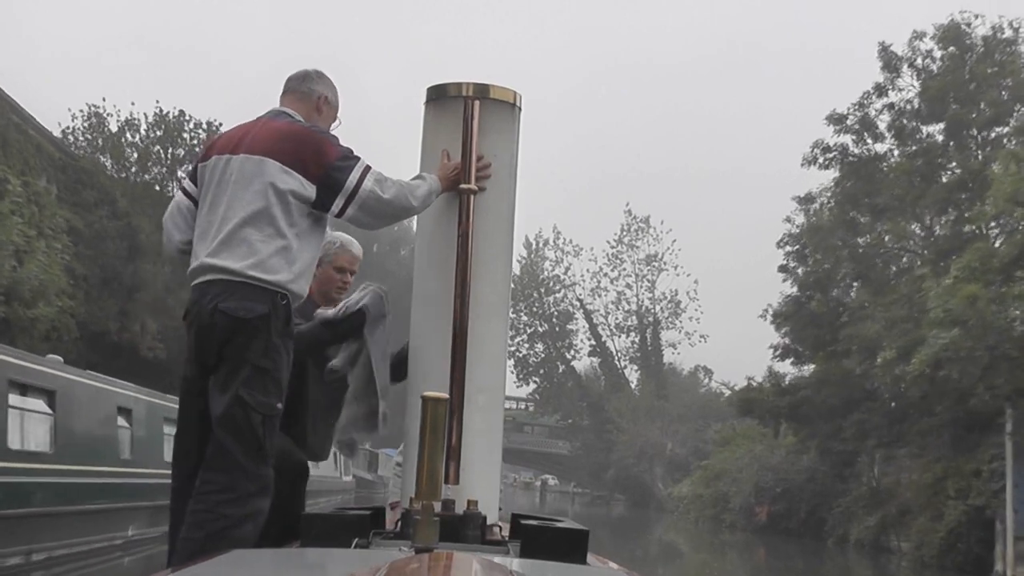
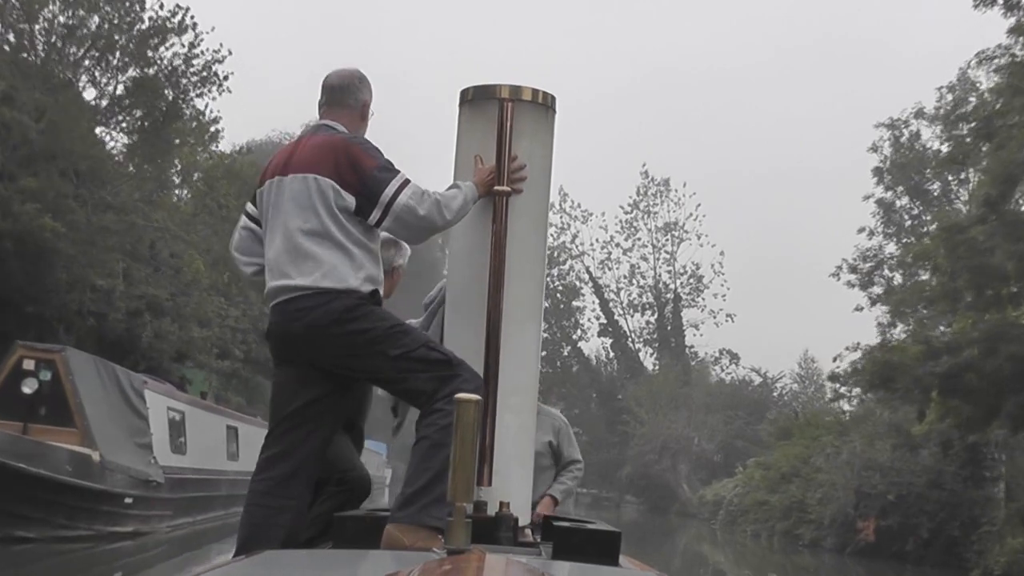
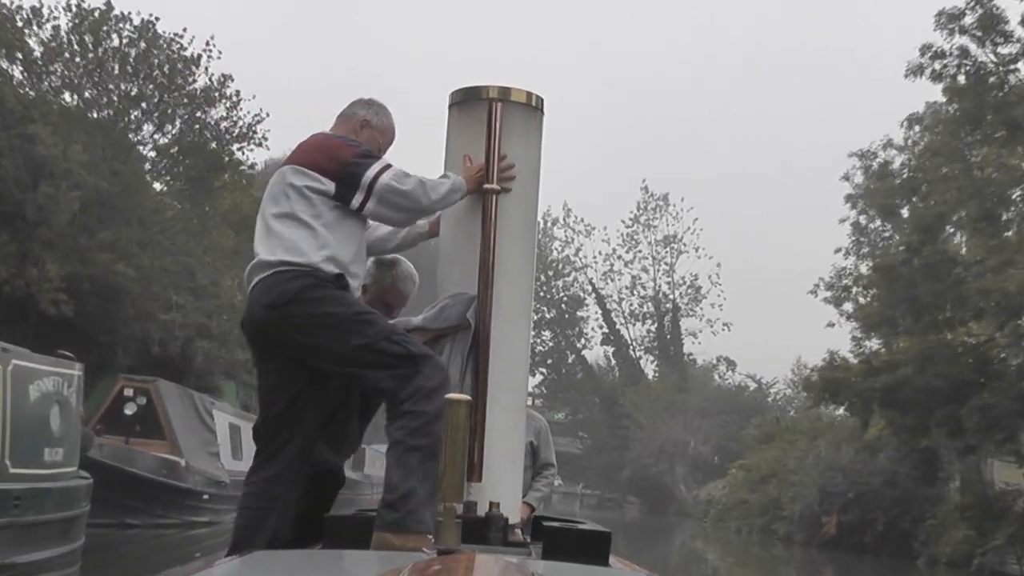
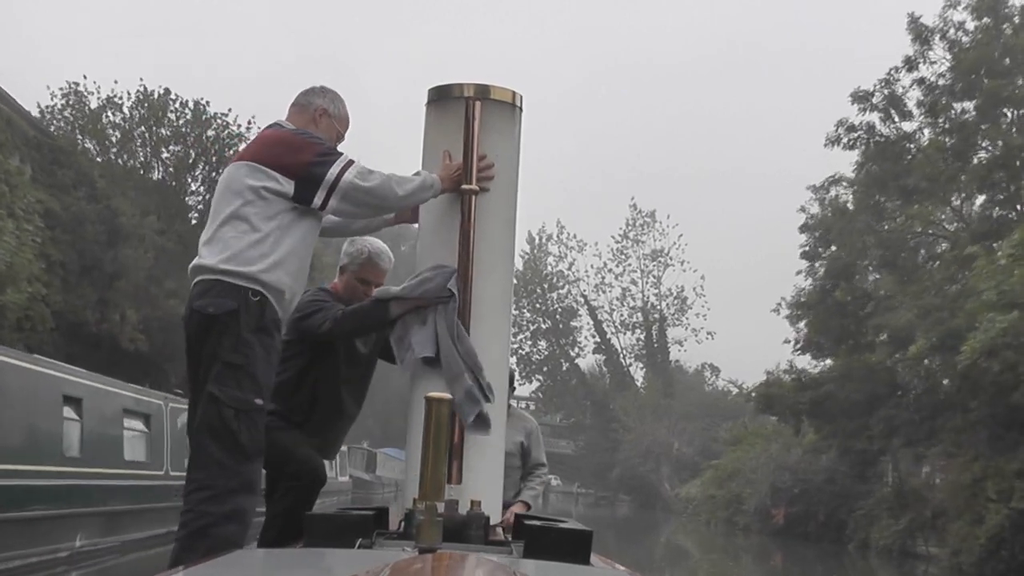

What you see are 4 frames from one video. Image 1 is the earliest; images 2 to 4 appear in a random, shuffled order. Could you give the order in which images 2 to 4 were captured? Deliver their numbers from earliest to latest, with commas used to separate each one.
4, 3, 2
